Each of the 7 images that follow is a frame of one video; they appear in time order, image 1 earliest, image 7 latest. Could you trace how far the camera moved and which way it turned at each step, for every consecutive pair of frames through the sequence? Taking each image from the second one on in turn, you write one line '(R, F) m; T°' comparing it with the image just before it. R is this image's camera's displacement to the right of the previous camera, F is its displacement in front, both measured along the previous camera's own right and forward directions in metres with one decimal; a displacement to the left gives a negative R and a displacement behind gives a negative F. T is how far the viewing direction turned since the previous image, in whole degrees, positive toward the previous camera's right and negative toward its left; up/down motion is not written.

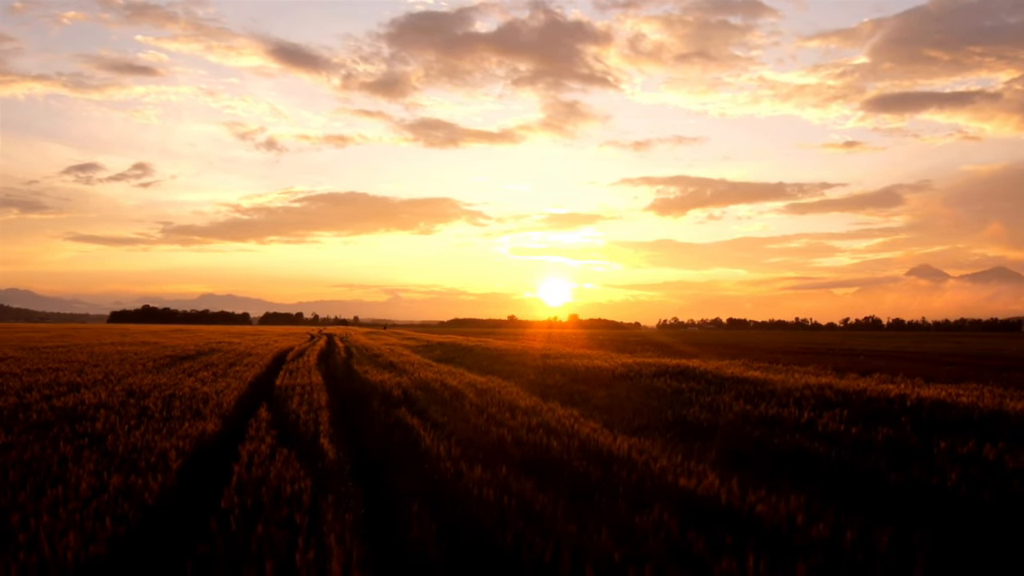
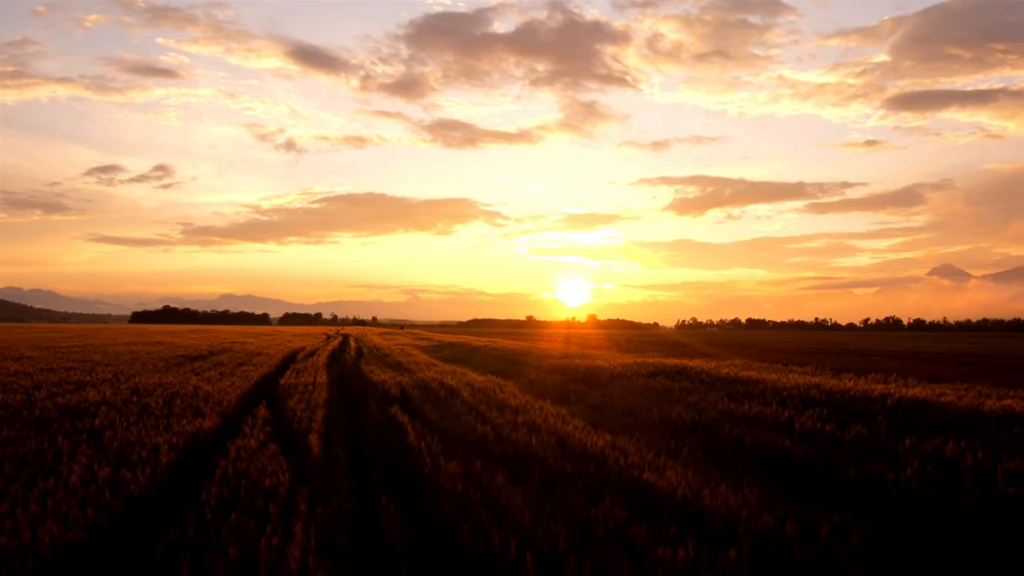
(+0.5, -0.2) m; -1°
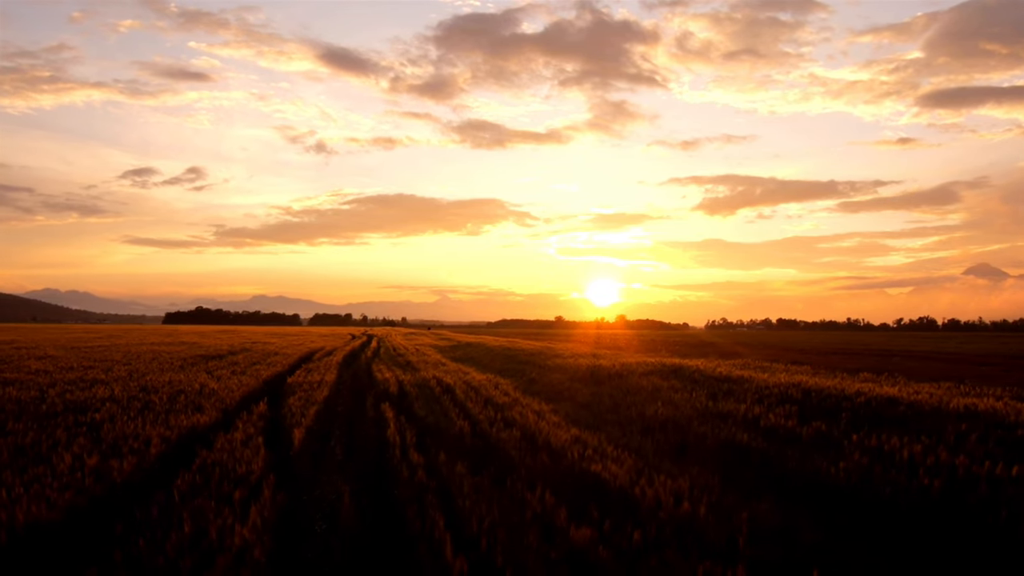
(+0.8, -0.3) m; -2°
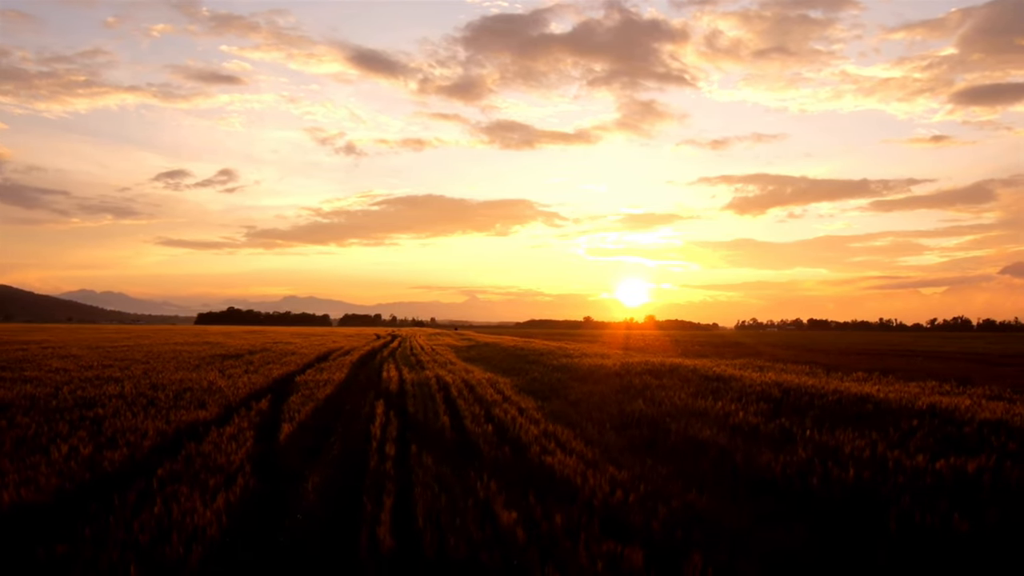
(+0.8, -0.3) m; -2°
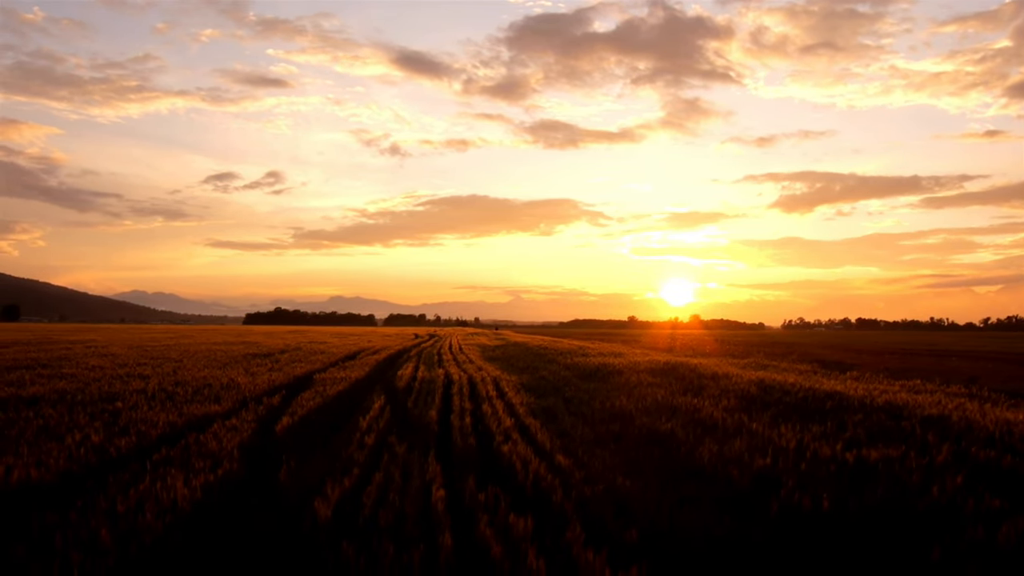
(+1.0, -0.5) m; -3°
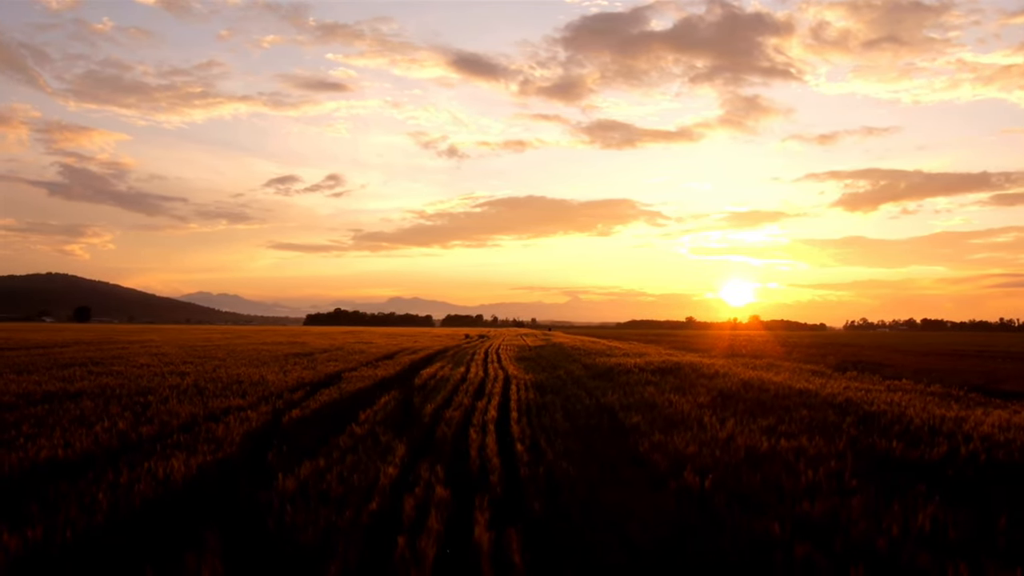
(+1.1, -0.6) m; -4°
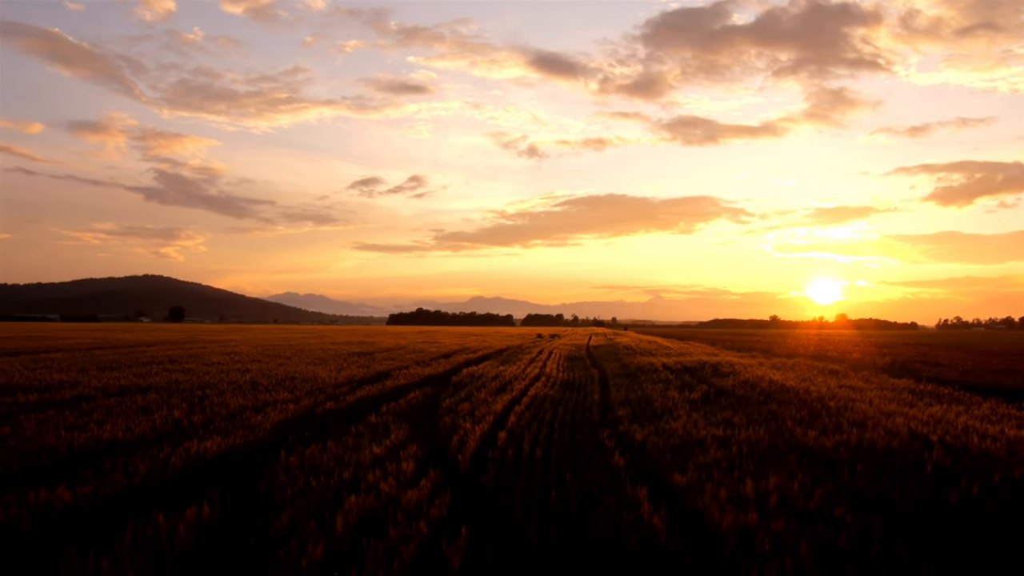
(+1.2, -0.8) m; -6°
